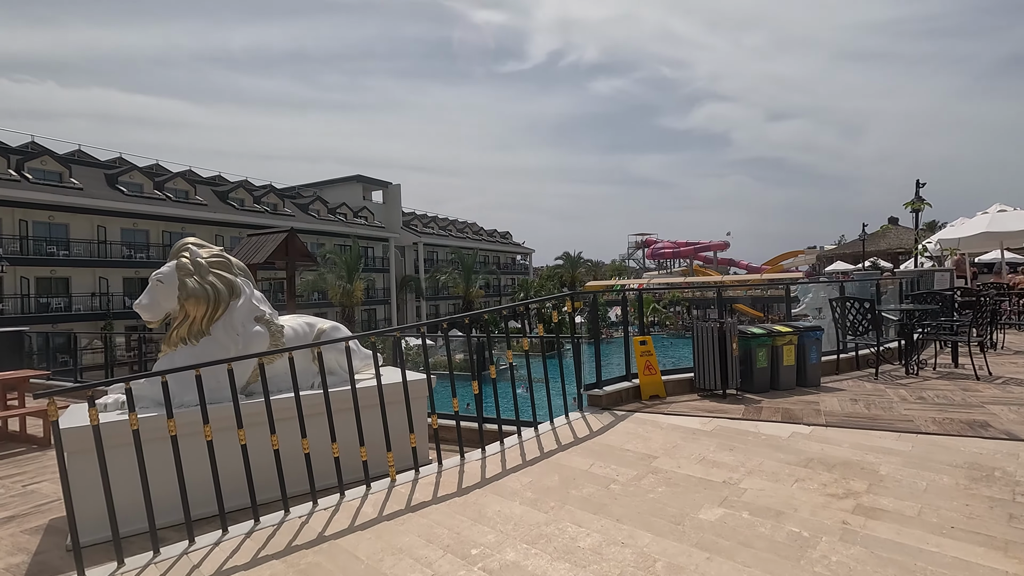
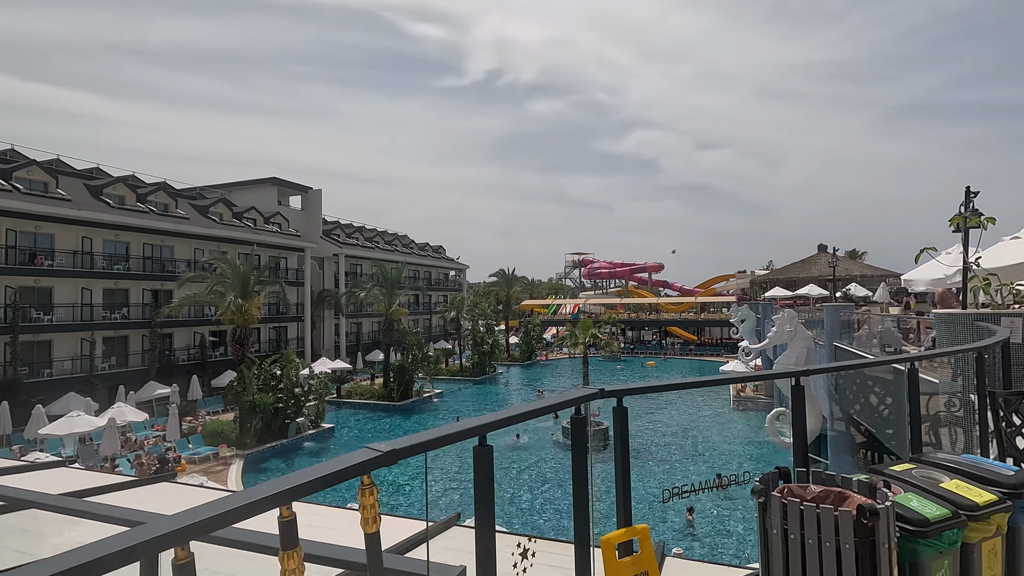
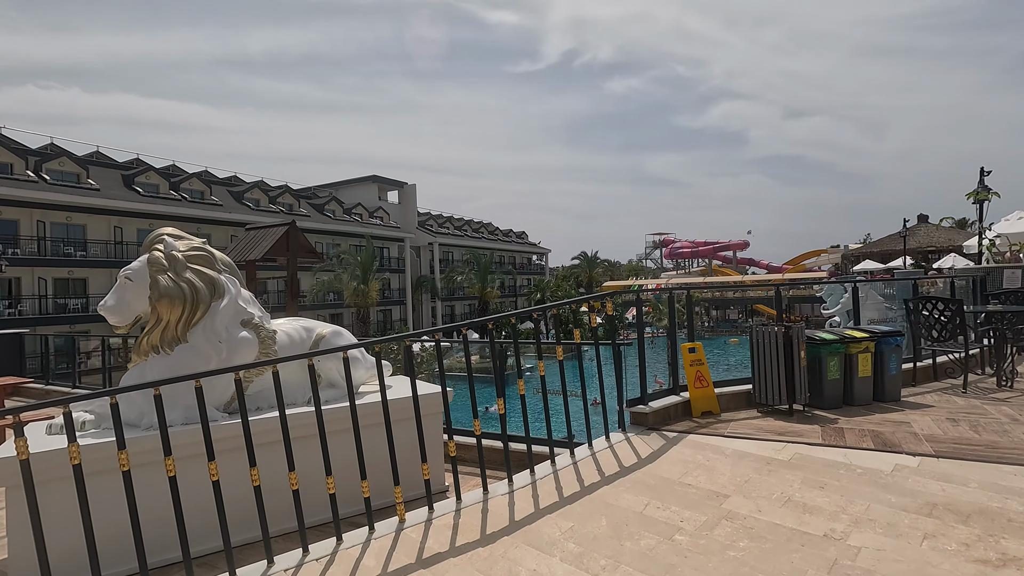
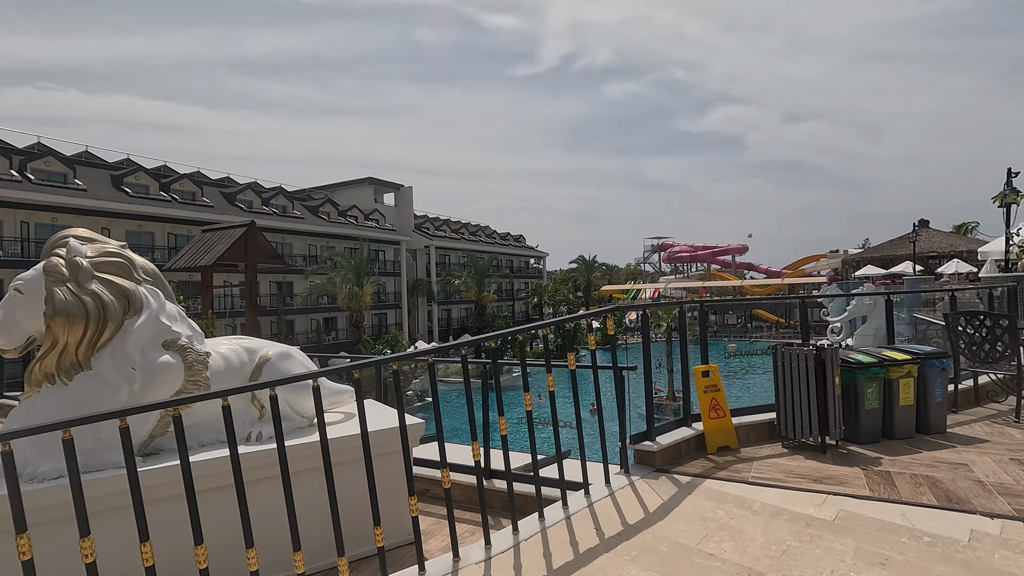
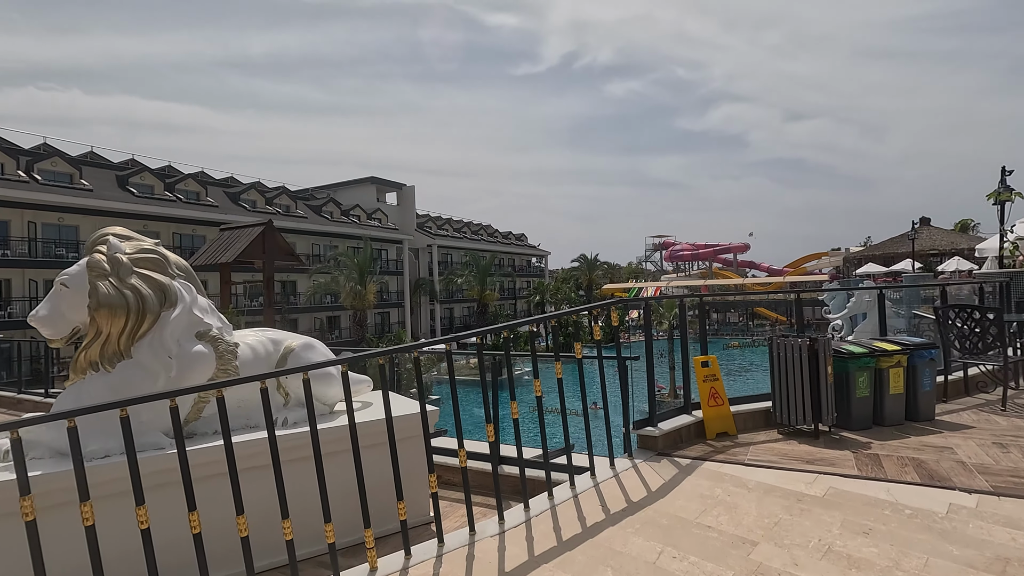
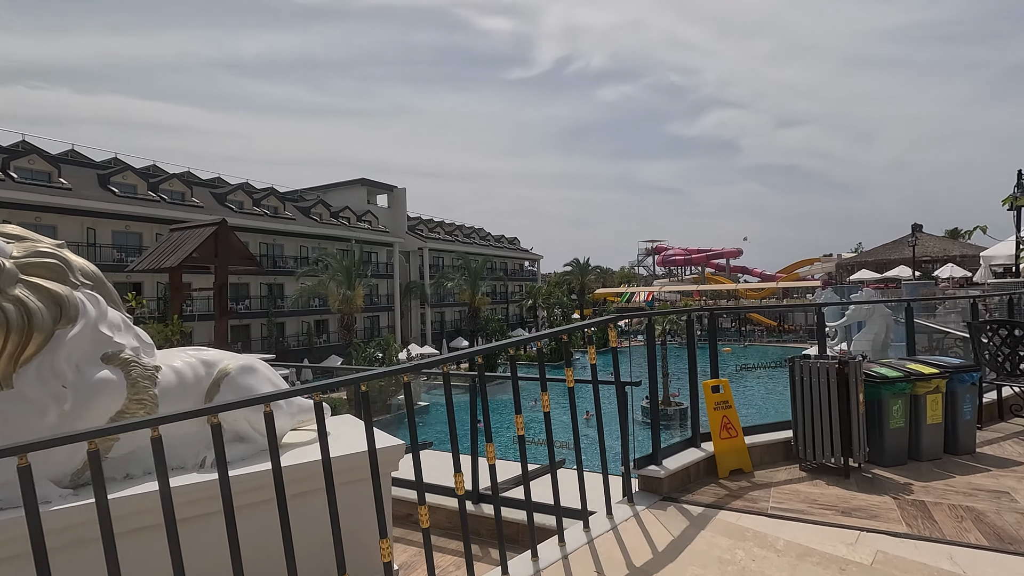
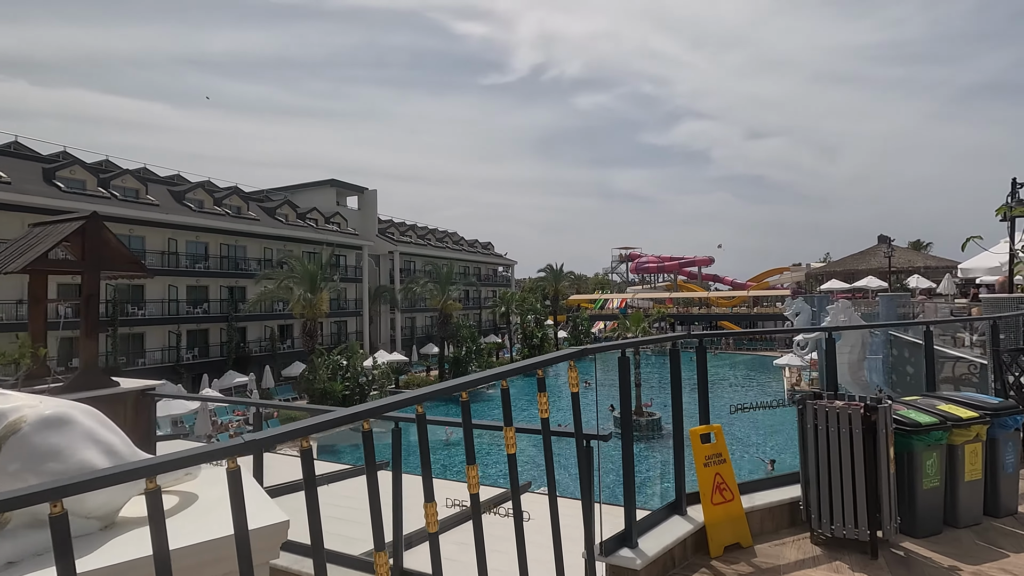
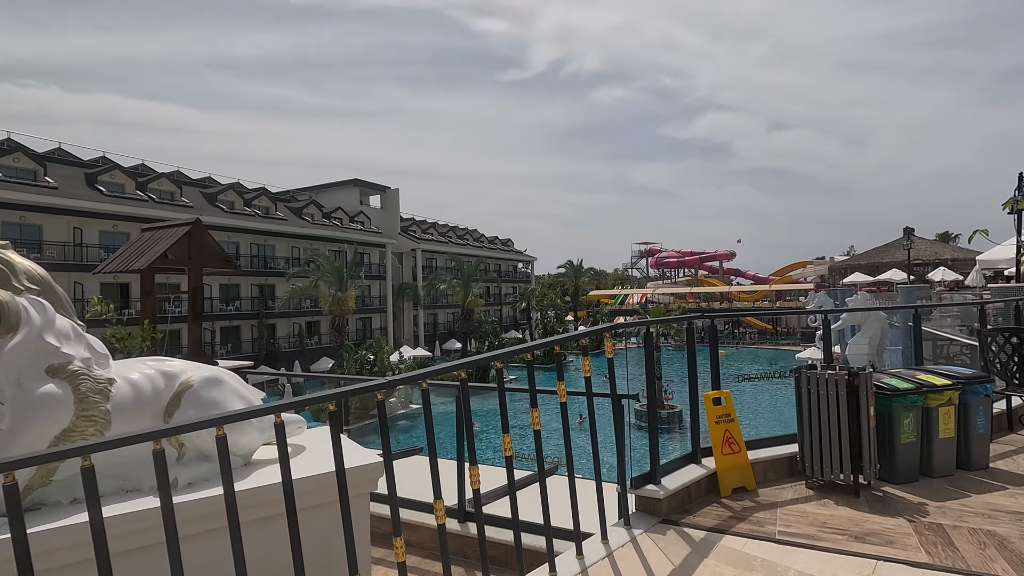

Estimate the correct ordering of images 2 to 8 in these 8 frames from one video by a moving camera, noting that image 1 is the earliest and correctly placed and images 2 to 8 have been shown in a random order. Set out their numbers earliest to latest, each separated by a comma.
3, 5, 4, 6, 8, 7, 2
